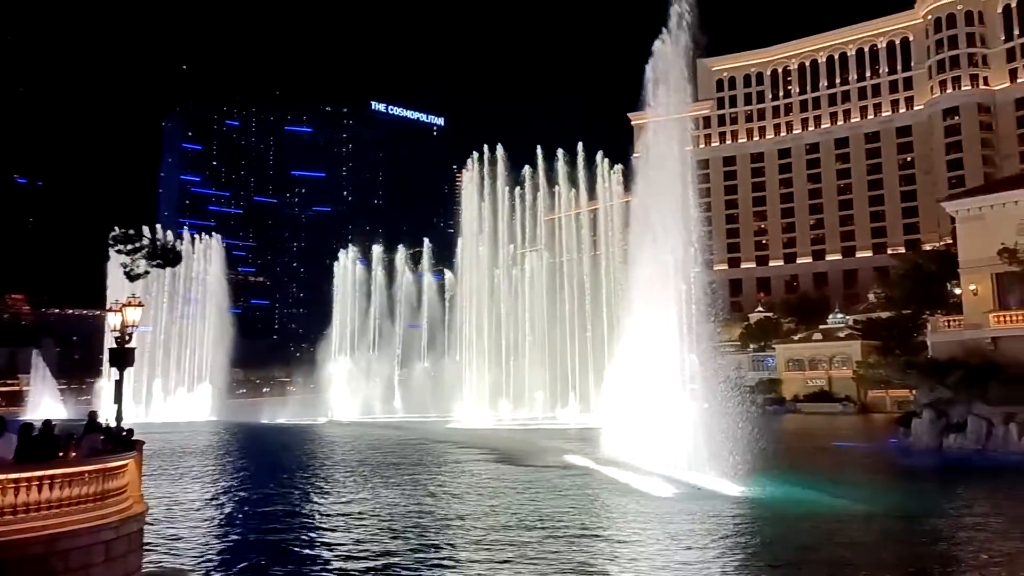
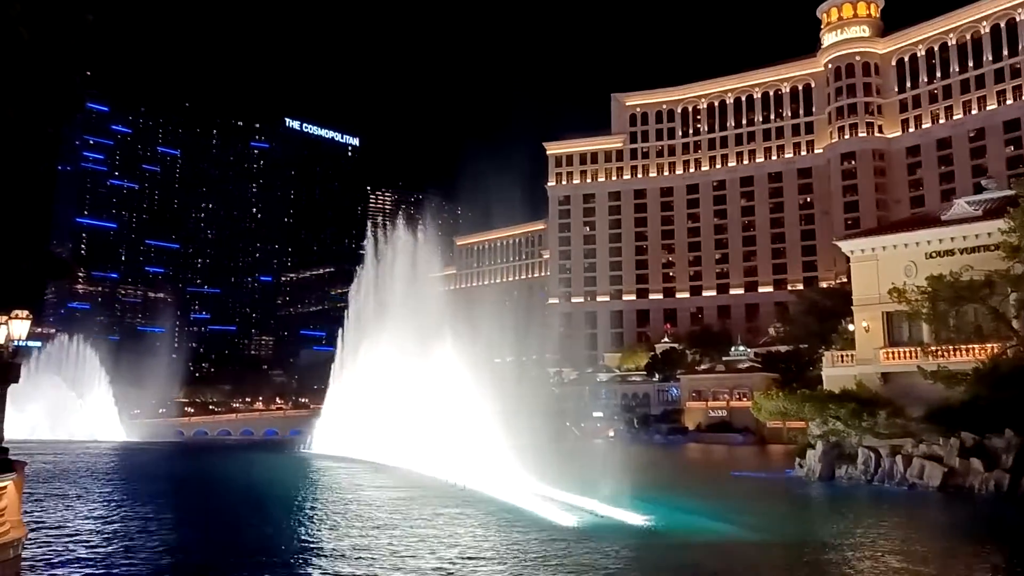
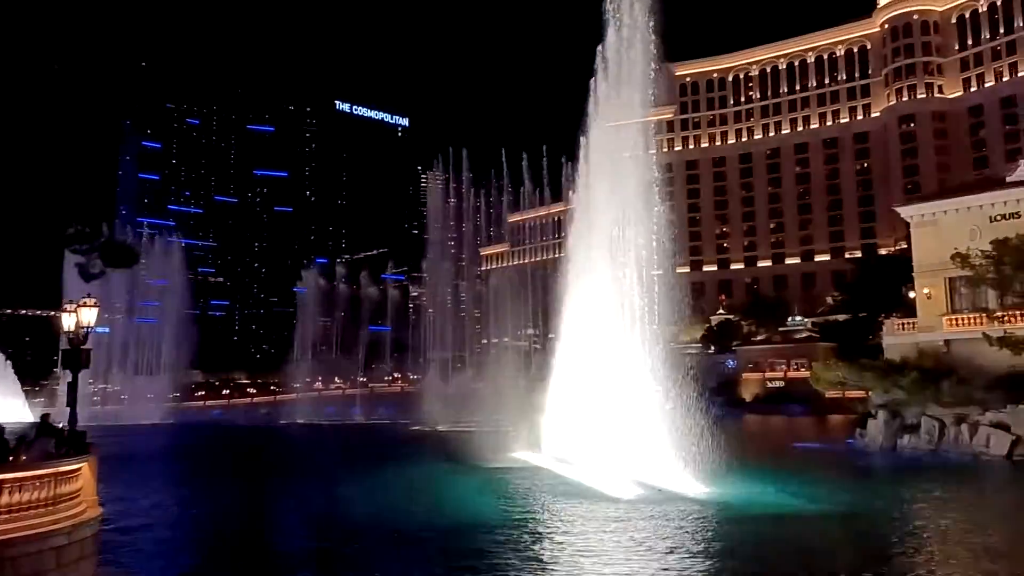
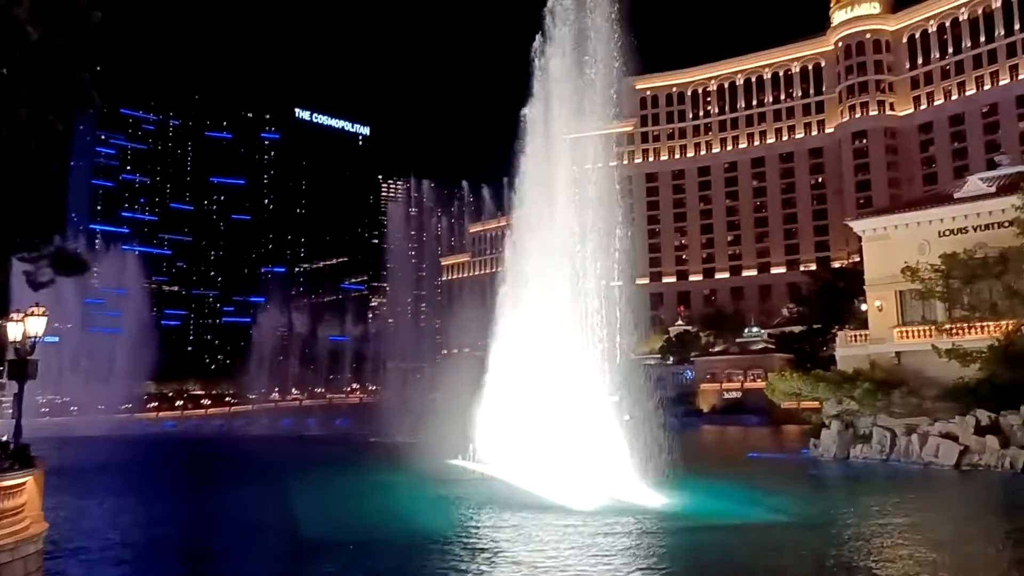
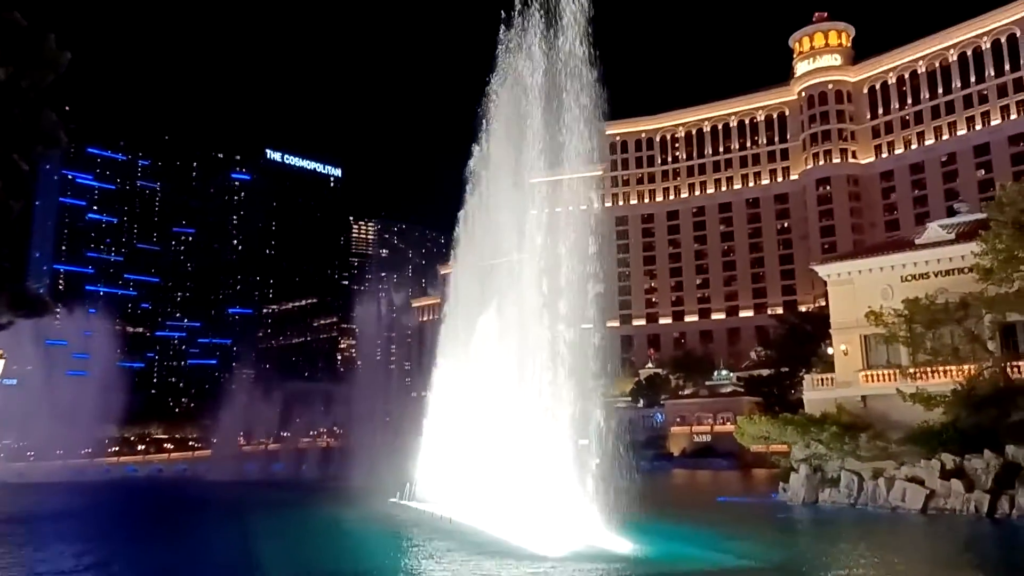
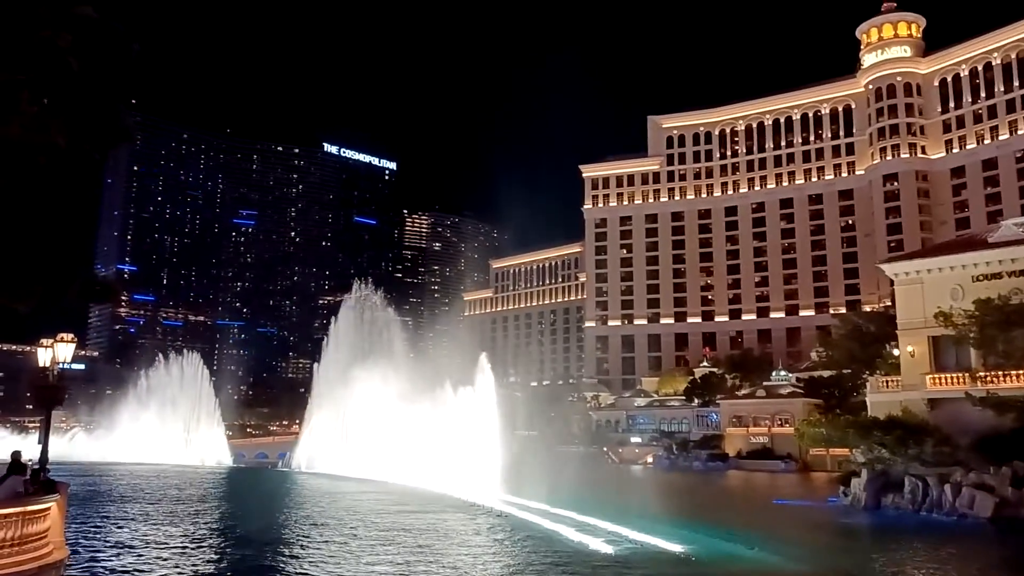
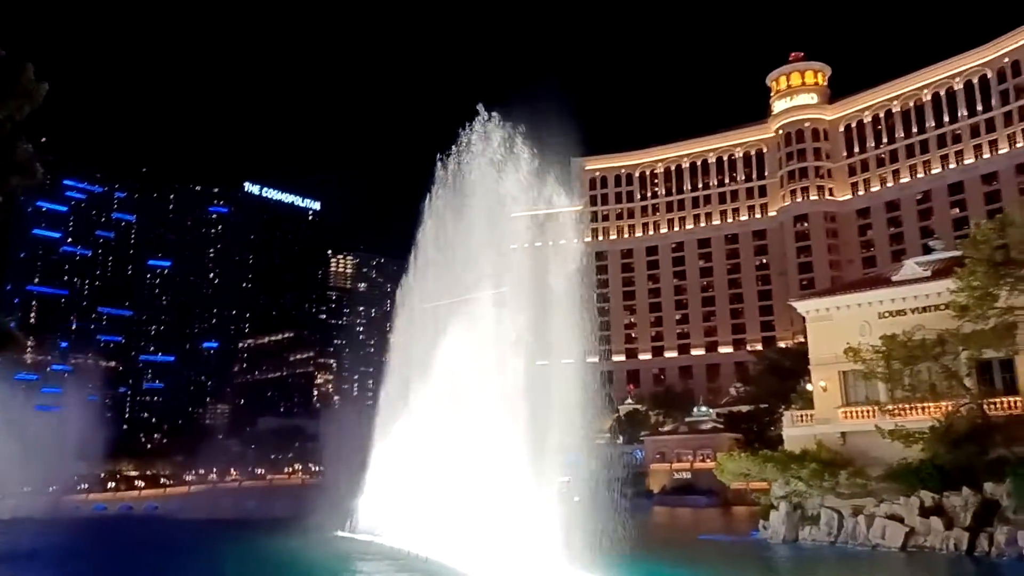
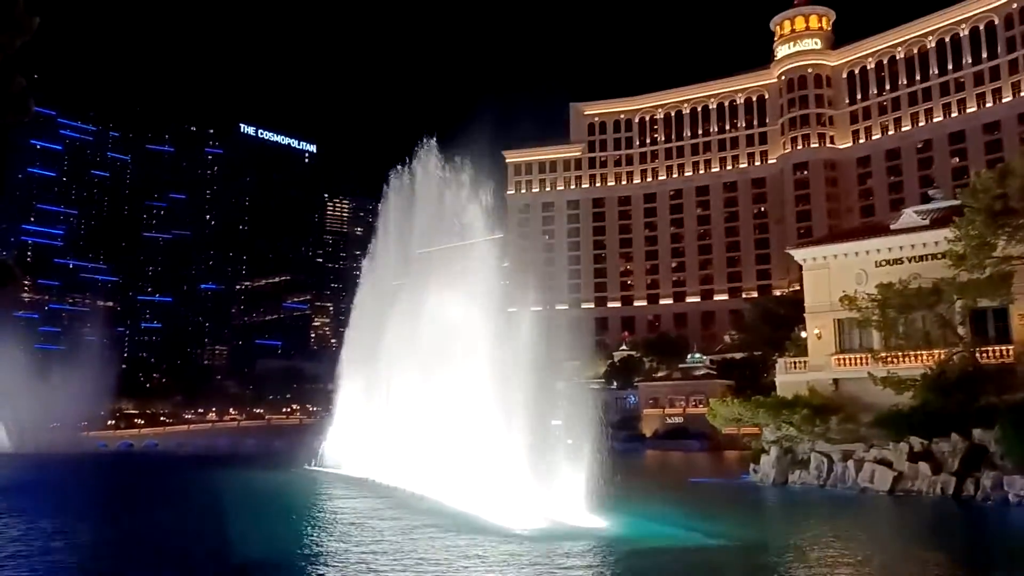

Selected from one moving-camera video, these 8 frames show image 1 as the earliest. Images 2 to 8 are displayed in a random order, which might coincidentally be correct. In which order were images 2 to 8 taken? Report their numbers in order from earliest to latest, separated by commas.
3, 4, 5, 7, 8, 2, 6
